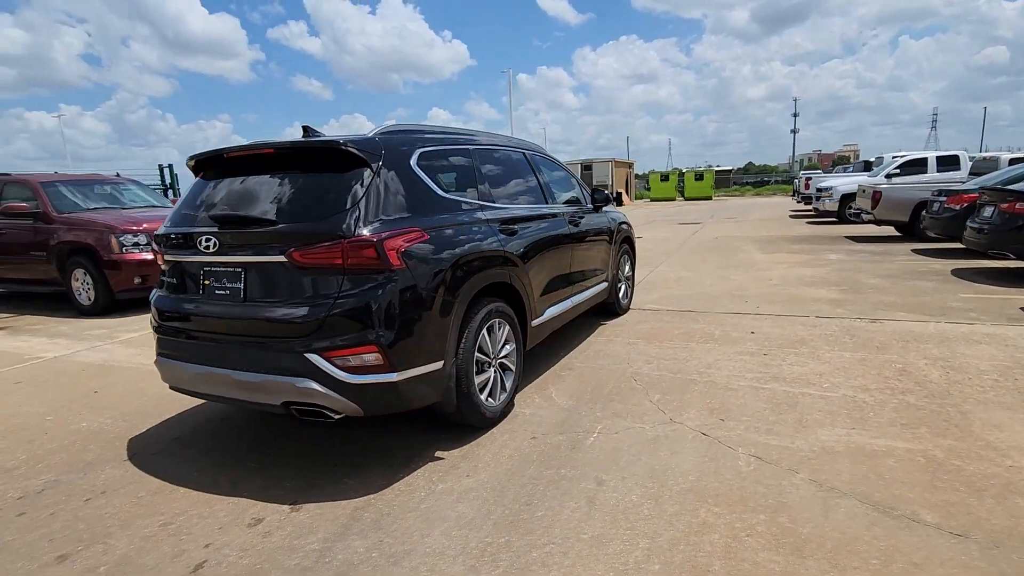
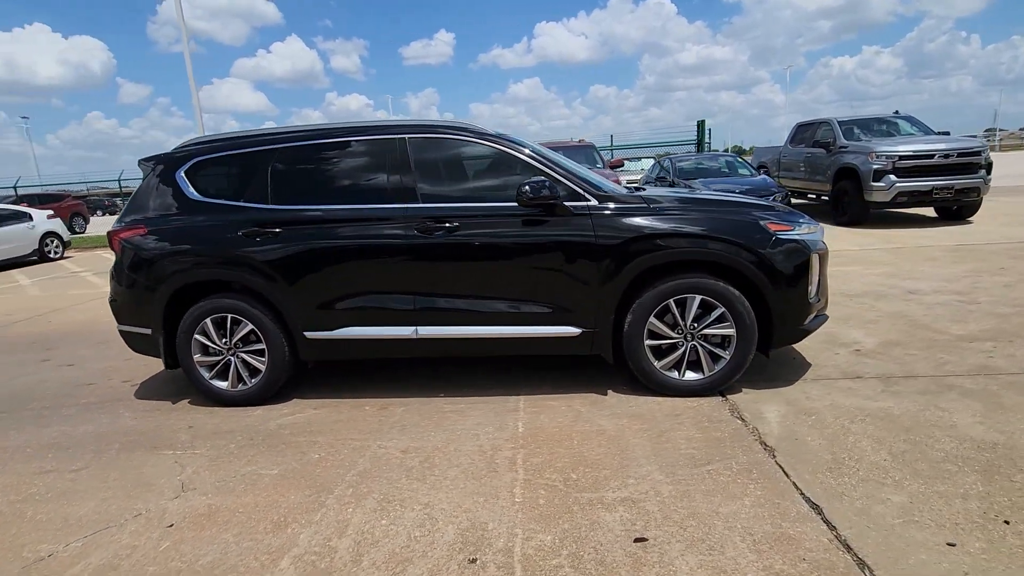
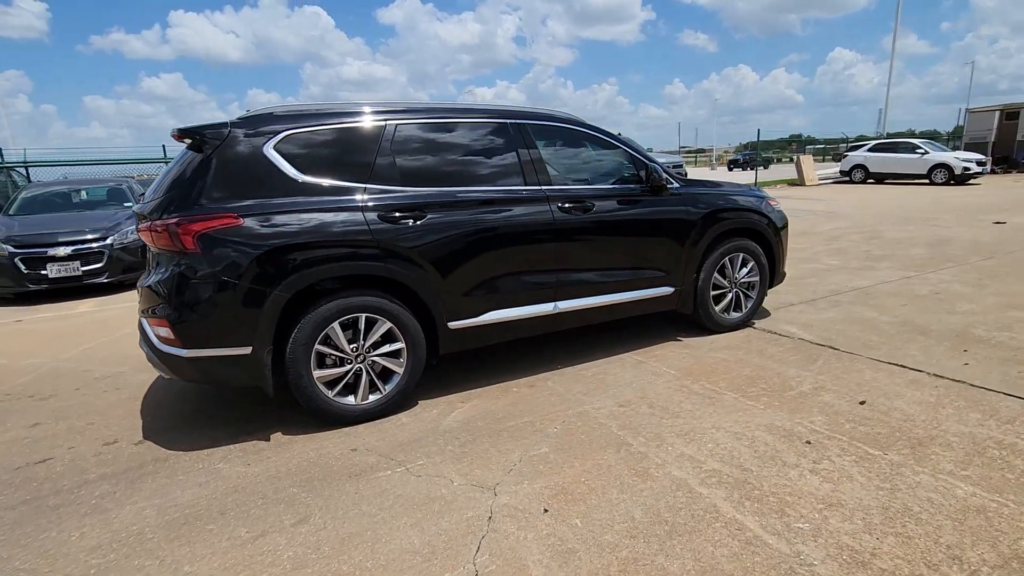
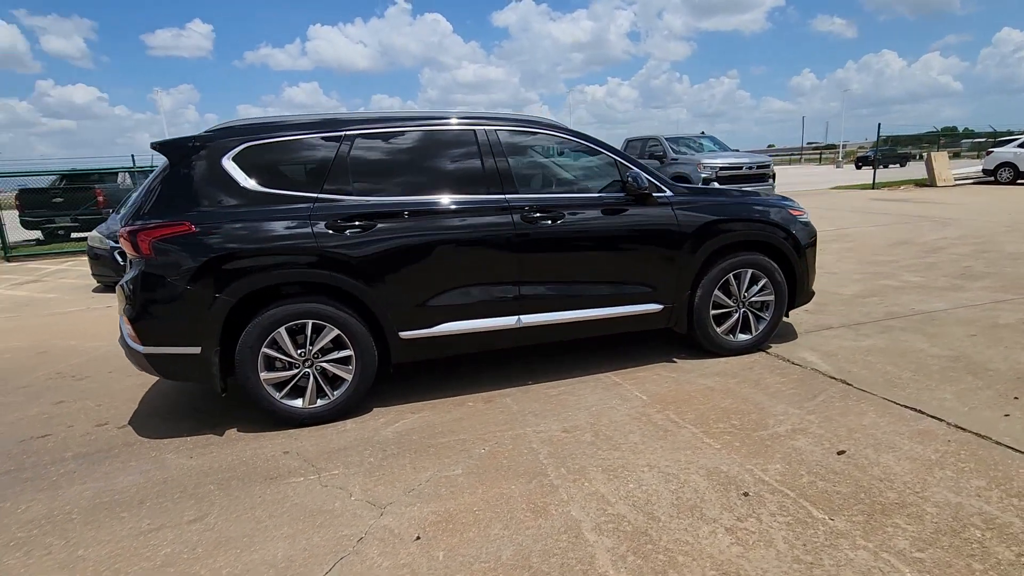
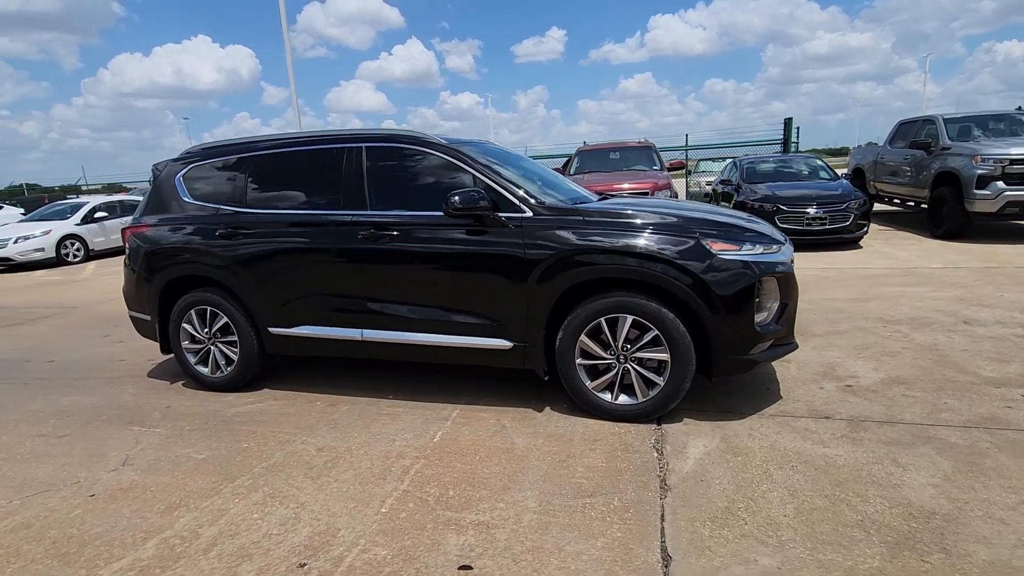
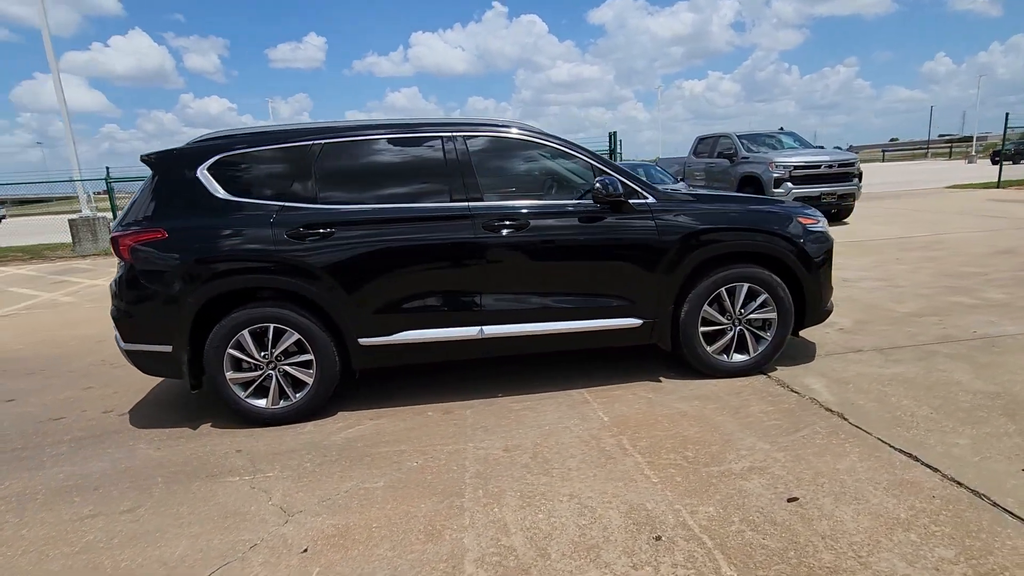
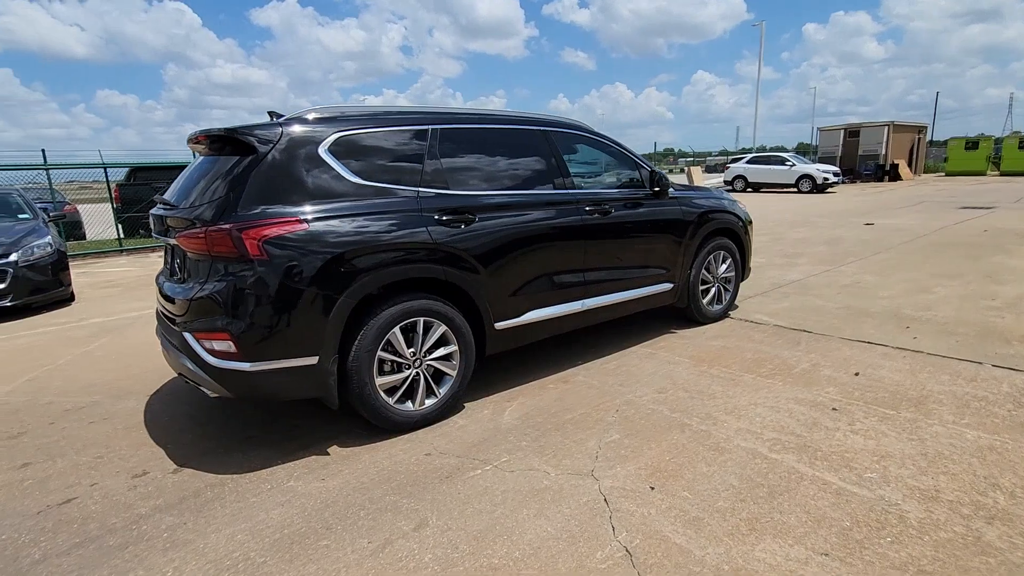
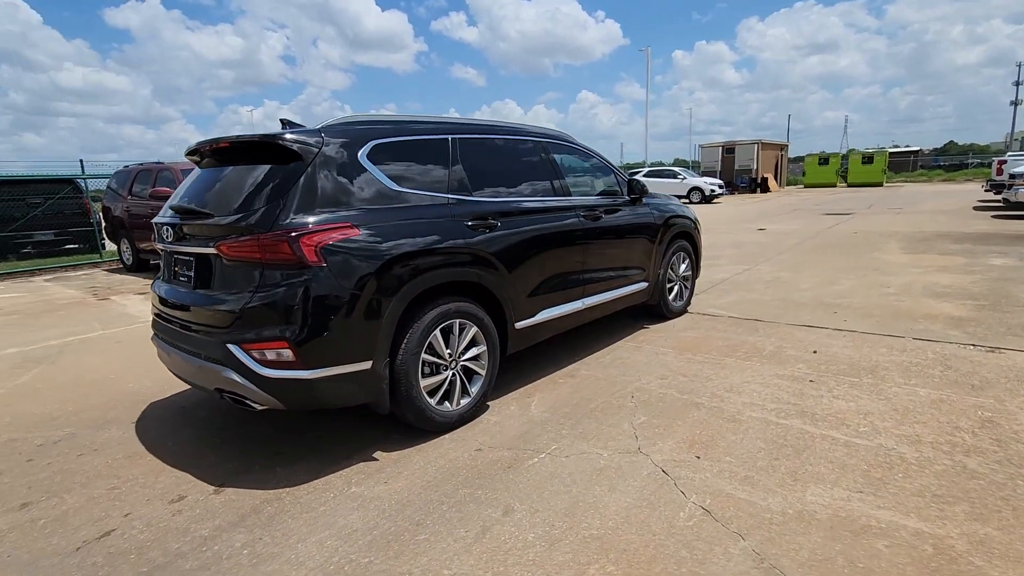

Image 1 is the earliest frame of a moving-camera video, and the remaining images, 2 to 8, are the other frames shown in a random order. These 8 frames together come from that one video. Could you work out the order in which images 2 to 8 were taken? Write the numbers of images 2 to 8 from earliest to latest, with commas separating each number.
8, 7, 3, 4, 6, 2, 5
